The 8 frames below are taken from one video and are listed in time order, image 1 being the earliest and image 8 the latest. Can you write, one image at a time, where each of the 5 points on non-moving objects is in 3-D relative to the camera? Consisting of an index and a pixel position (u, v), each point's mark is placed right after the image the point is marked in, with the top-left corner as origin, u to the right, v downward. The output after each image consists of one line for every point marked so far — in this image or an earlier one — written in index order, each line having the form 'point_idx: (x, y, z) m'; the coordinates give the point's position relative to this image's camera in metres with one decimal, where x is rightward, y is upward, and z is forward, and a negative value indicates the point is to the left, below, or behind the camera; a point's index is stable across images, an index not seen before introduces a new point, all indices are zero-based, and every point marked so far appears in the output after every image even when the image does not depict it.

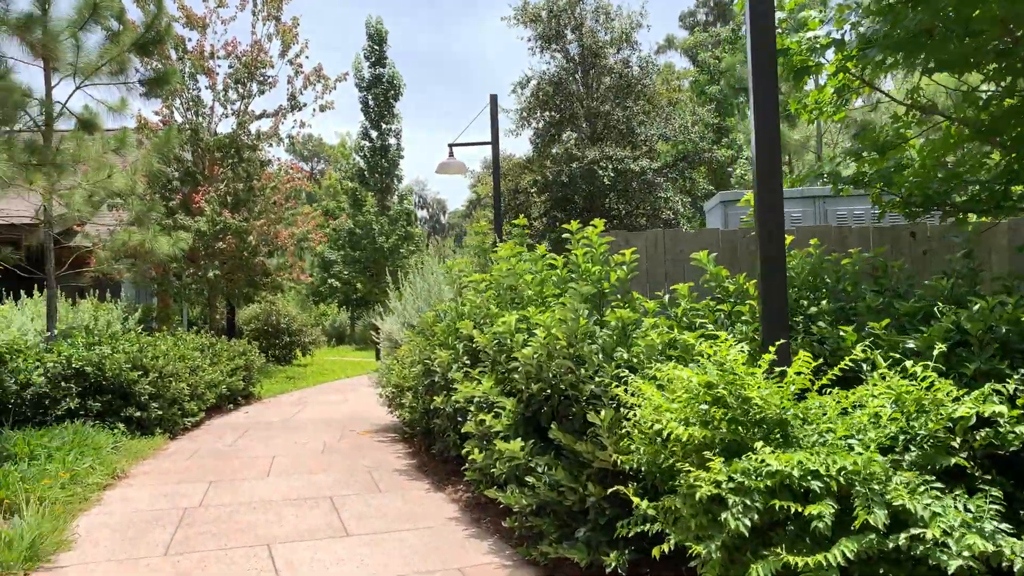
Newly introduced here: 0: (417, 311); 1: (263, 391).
0: (-1.0, -0.2, +8.4) m
1: (-3.8, -1.6, +12.2) m
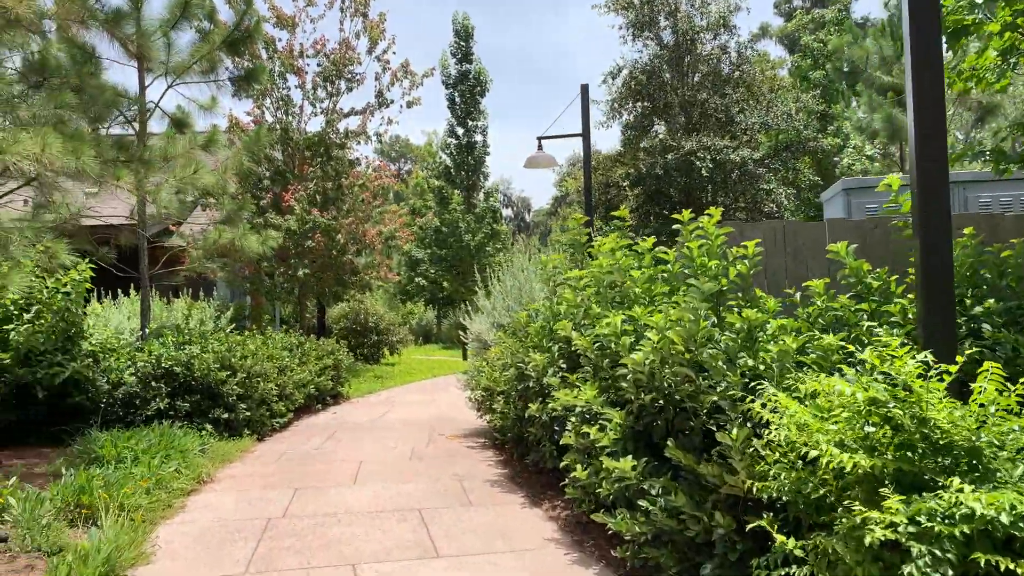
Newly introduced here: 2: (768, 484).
0: (0.0, -0.2, +7.9) m
1: (-2.4, -1.5, +12.1) m
2: (+0.9, -0.7, +3.0) m
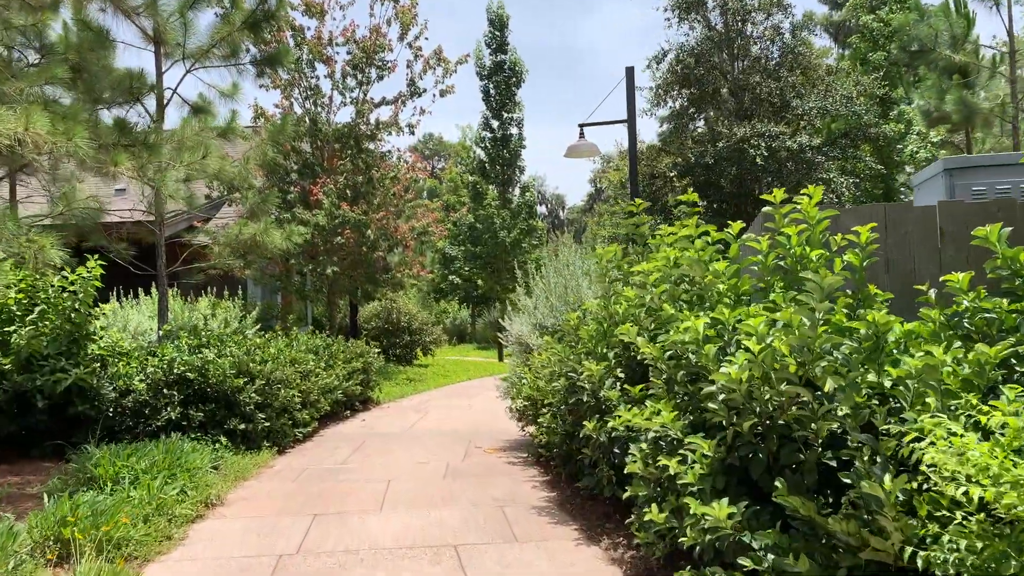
0: (+0.4, -0.2, +7.2) m
1: (-1.8, -1.5, +11.4) m
2: (+1.1, -0.7, +2.1) m
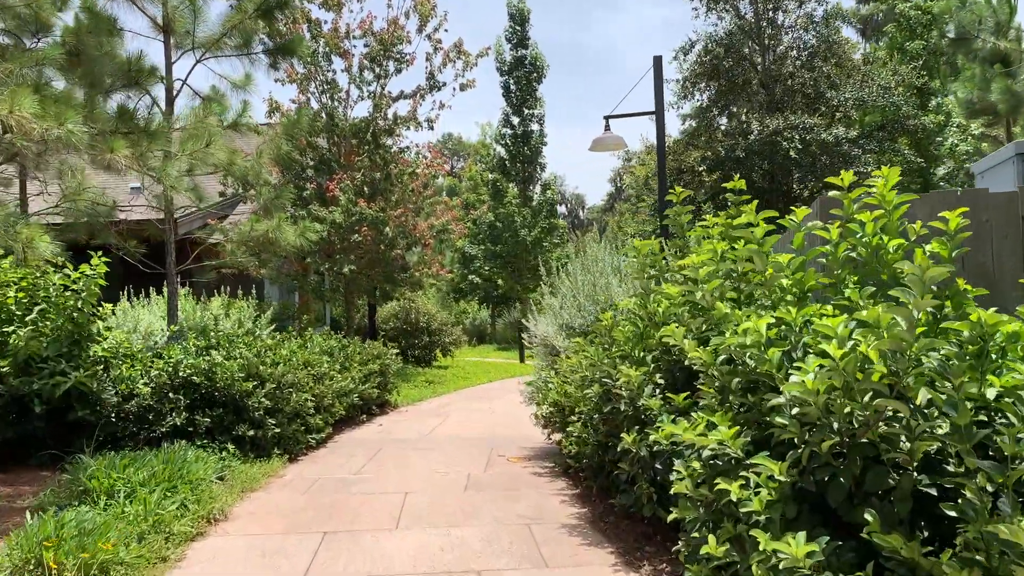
0: (+0.6, -0.2, +6.7) m
1: (-1.5, -1.5, +11.0) m
2: (+1.2, -0.7, +1.7) m
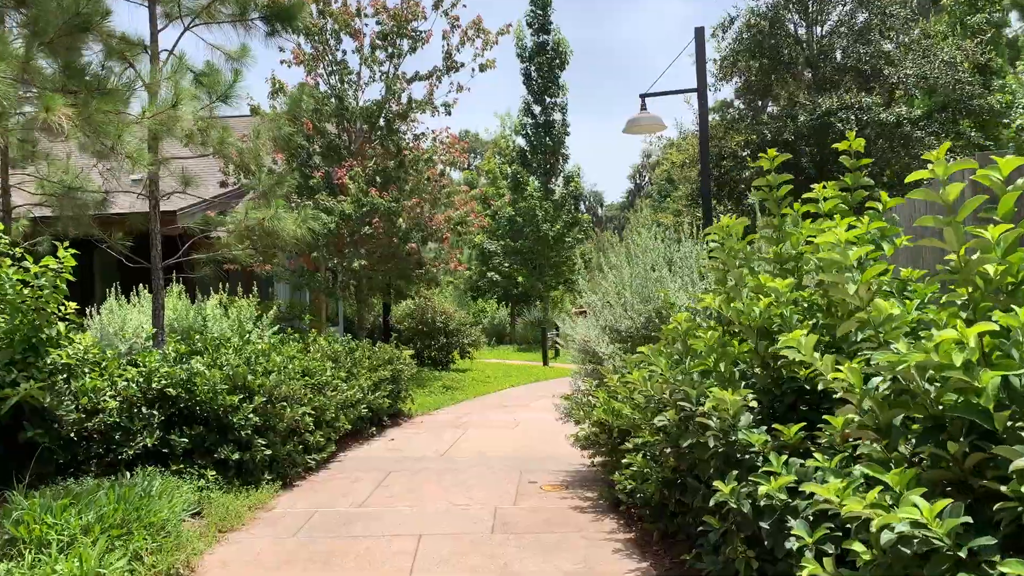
0: (+0.8, -0.2, +5.6) m
1: (-1.2, -1.5, +9.9) m
2: (+1.4, -0.7, +0.6) m
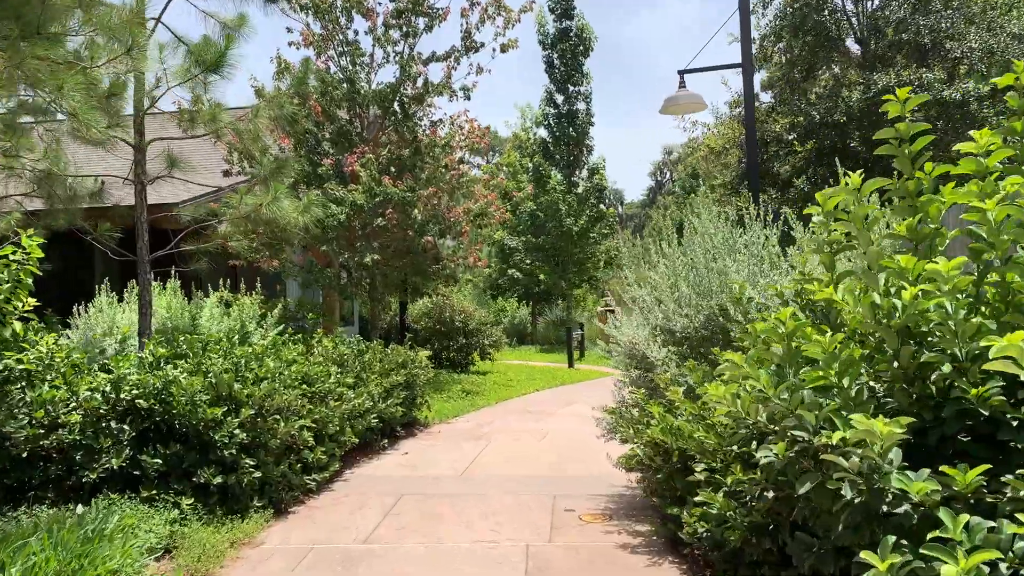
0: (+1.0, -0.1, +4.7) m
1: (-0.9, -1.4, +9.1) m
2: (+1.4, -0.6, -0.4) m
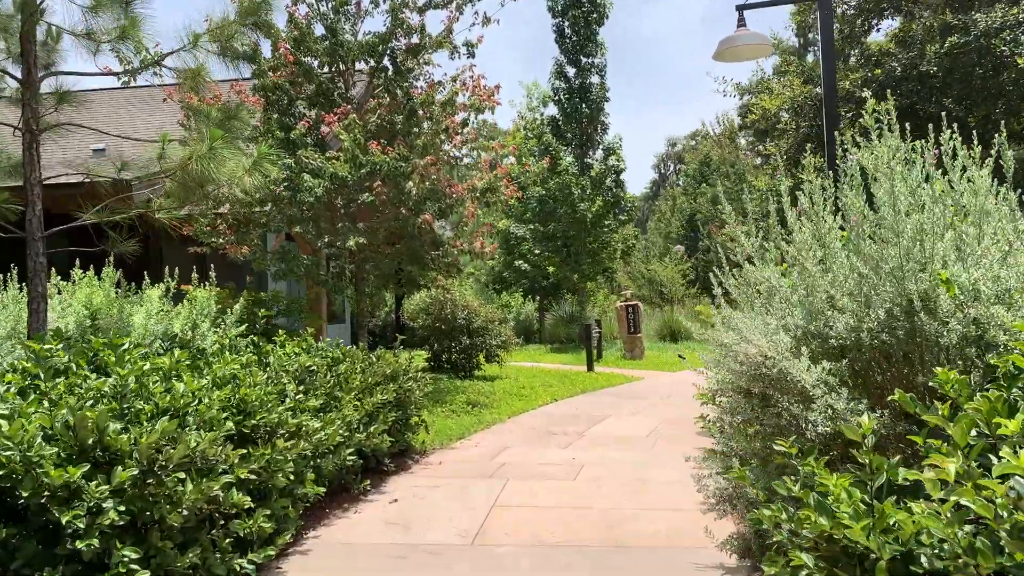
0: (+1.2, 0.0, +2.8) m
1: (-0.7, -1.3, +7.2) m
2: (+1.6, -0.6, -2.2) m
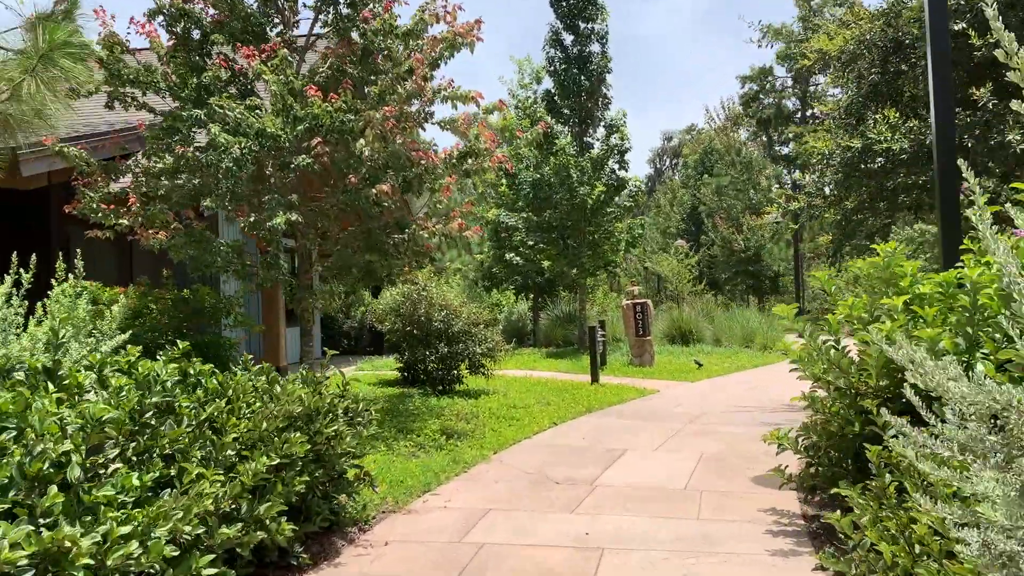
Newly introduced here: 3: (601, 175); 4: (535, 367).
0: (+1.1, 0.0, +0.7) m
1: (-0.8, -1.3, +5.1) m
2: (+1.6, -0.5, -4.3) m
3: (+1.8, +2.2, +15.9) m
4: (+0.4, -1.3, +13.2) m
